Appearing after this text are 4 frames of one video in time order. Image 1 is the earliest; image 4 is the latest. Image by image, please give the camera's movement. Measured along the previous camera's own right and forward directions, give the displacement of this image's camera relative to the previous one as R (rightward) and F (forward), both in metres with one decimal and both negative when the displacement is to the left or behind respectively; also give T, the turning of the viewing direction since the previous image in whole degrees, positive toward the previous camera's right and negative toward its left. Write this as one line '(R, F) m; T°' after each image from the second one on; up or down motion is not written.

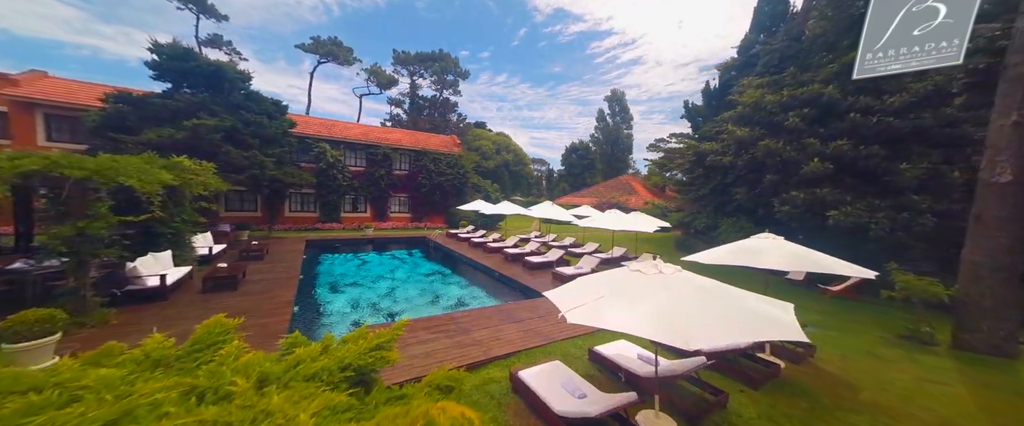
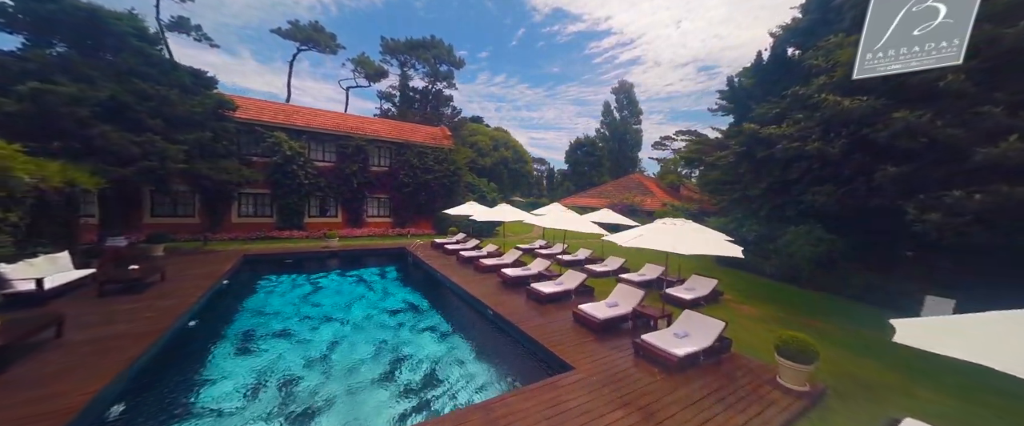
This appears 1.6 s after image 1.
(-0.1, +4.2) m; 0°
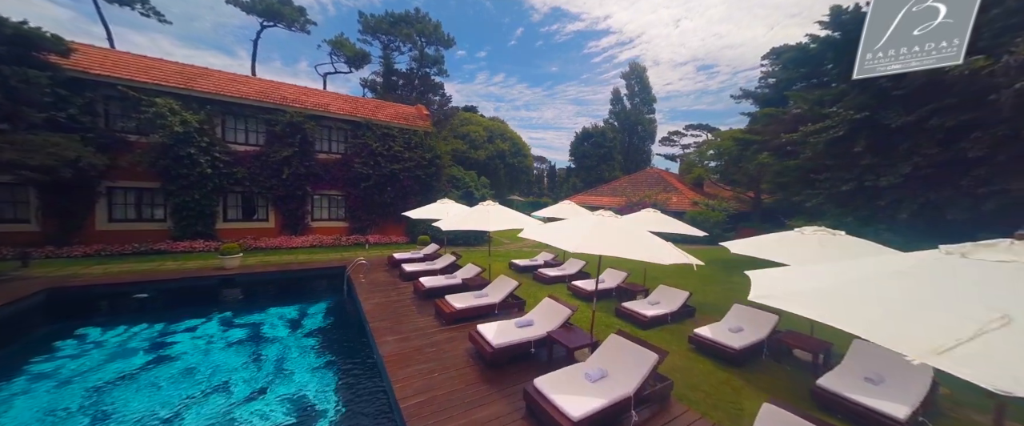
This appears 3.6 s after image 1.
(+0.3, +5.8) m; 0°
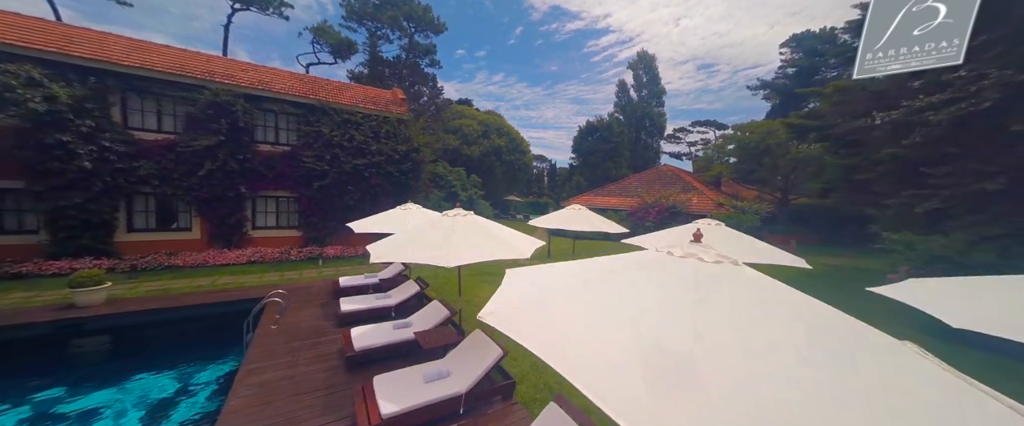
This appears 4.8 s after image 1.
(+0.3, +3.6) m; 0°
